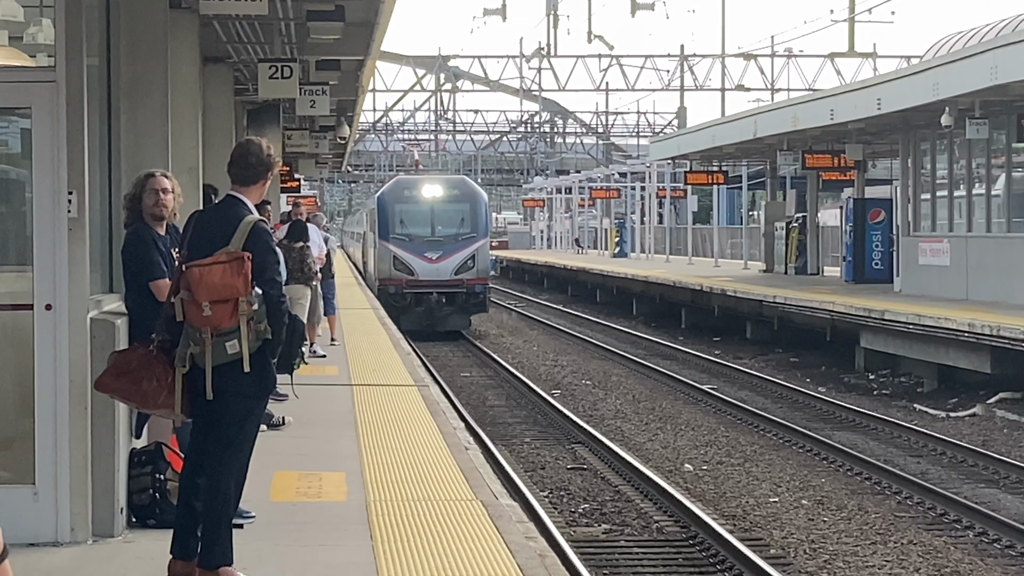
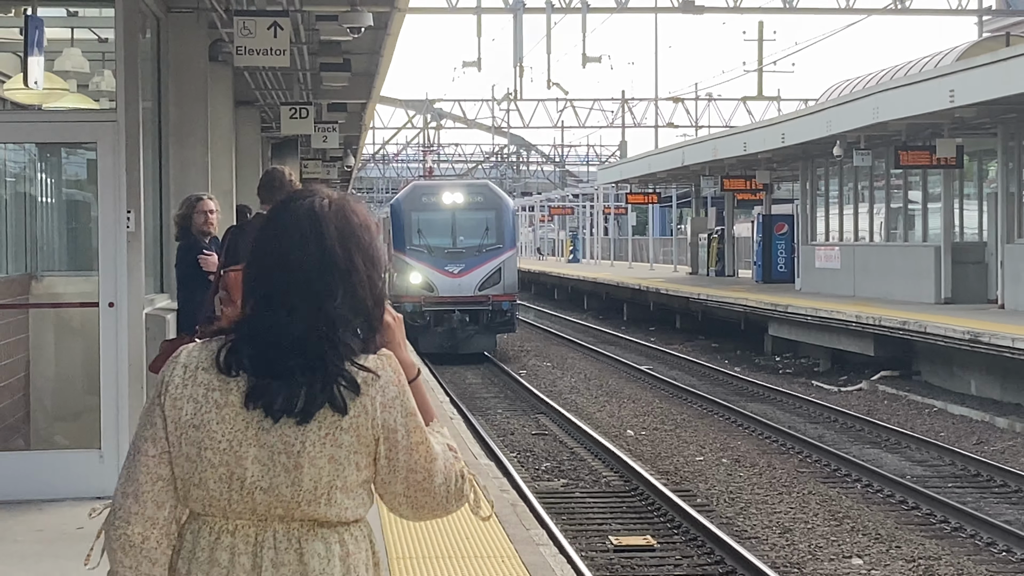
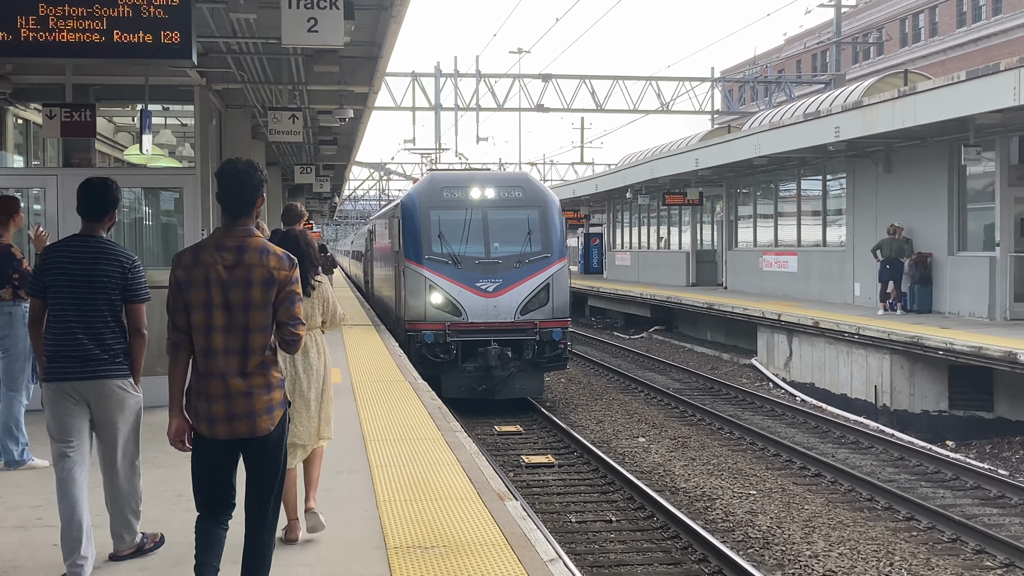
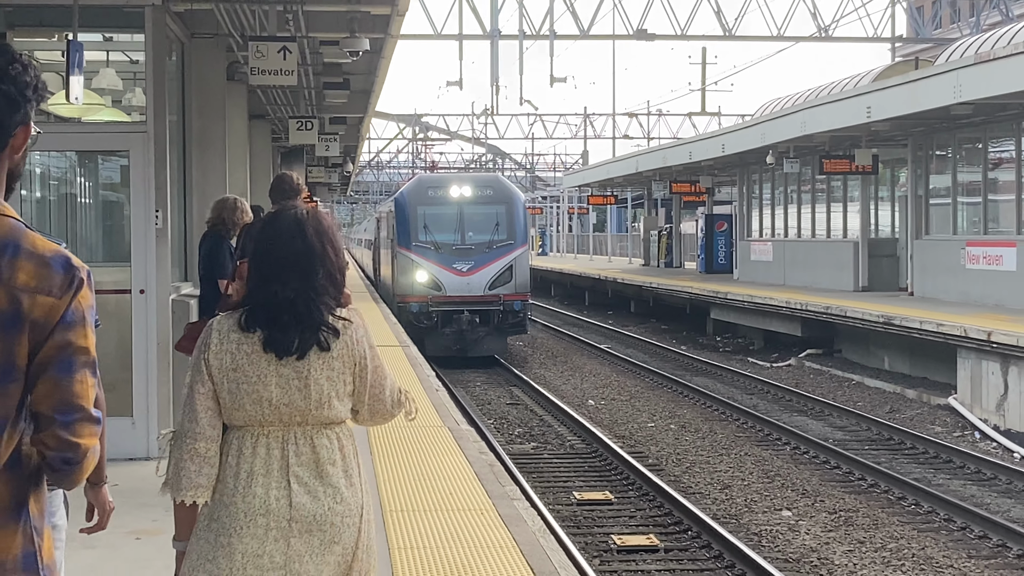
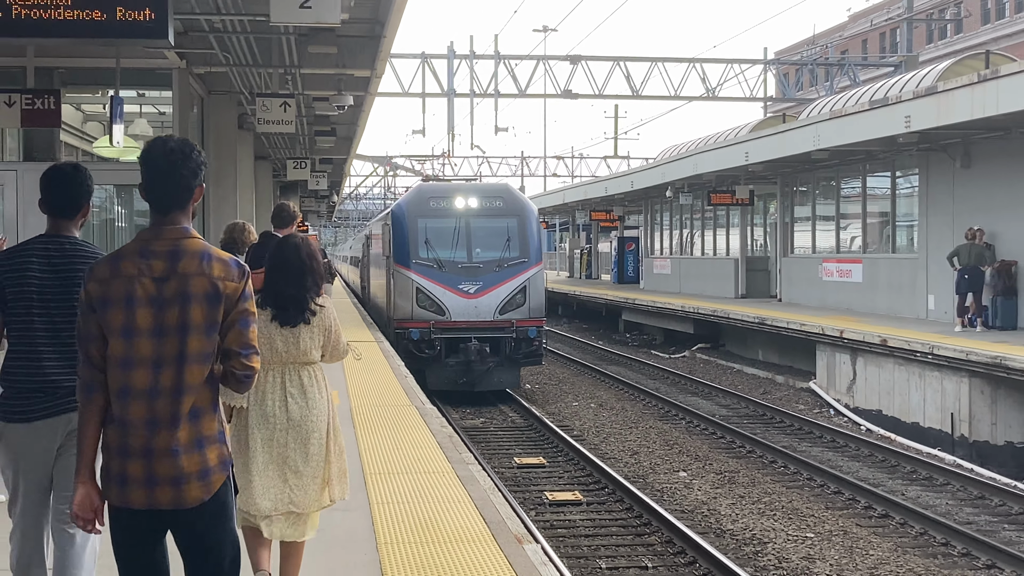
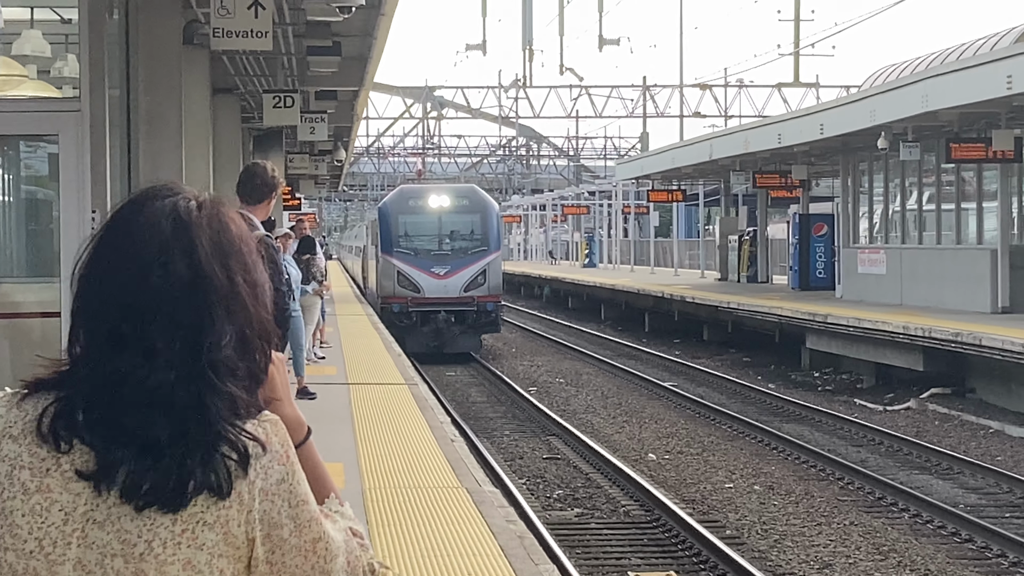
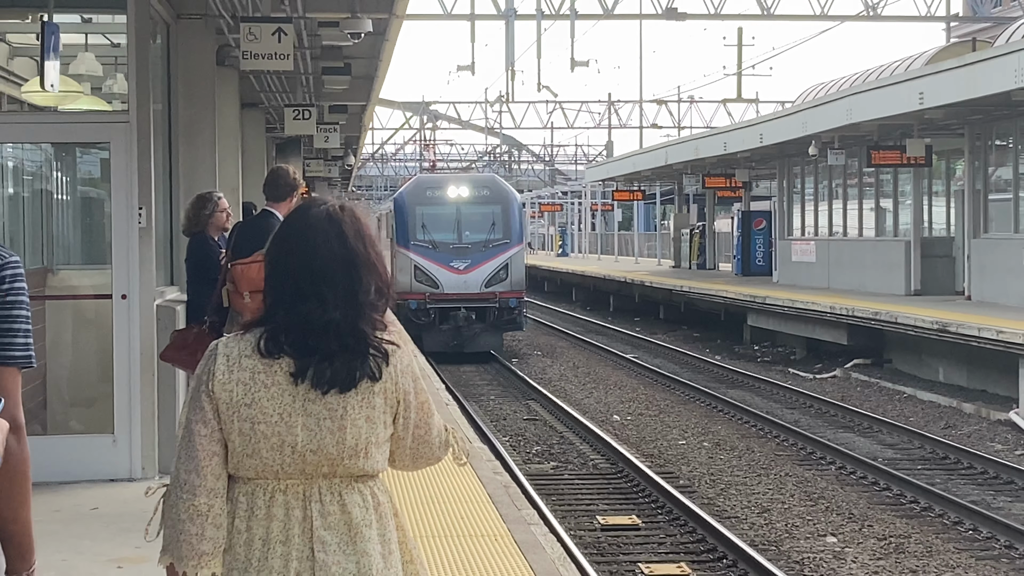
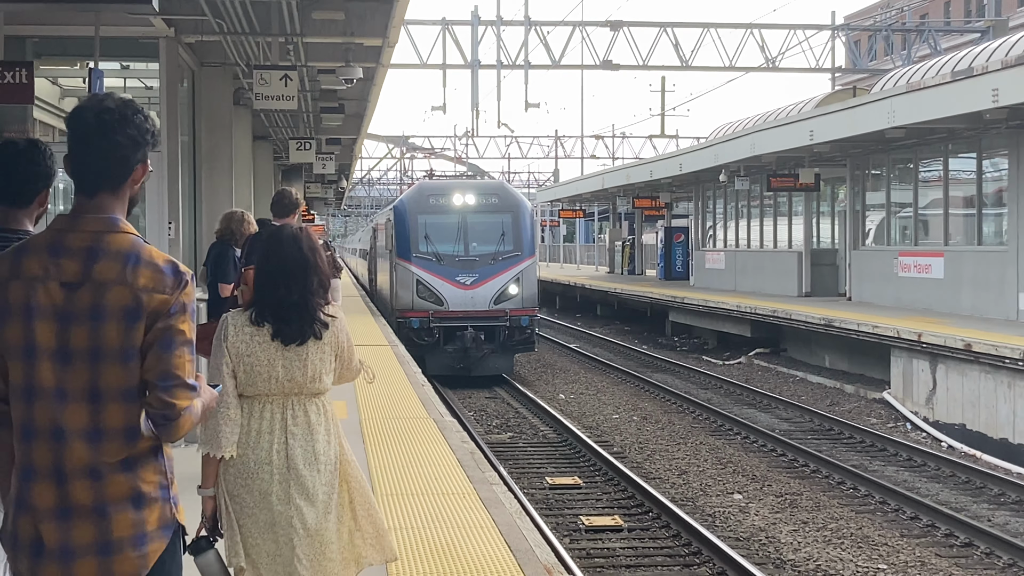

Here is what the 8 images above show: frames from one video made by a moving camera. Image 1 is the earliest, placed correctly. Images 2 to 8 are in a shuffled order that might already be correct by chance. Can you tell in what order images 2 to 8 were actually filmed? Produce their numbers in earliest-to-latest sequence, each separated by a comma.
6, 2, 7, 4, 8, 5, 3
